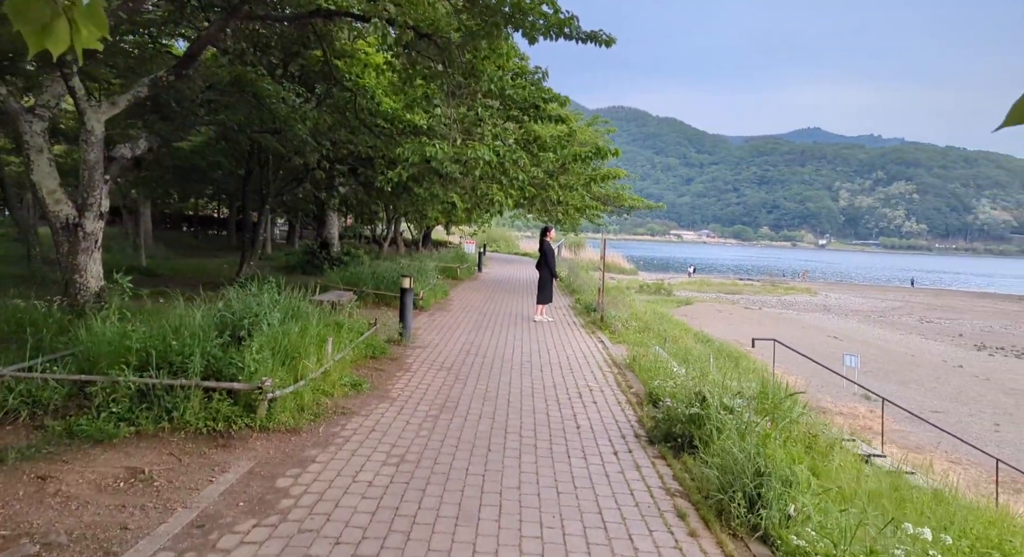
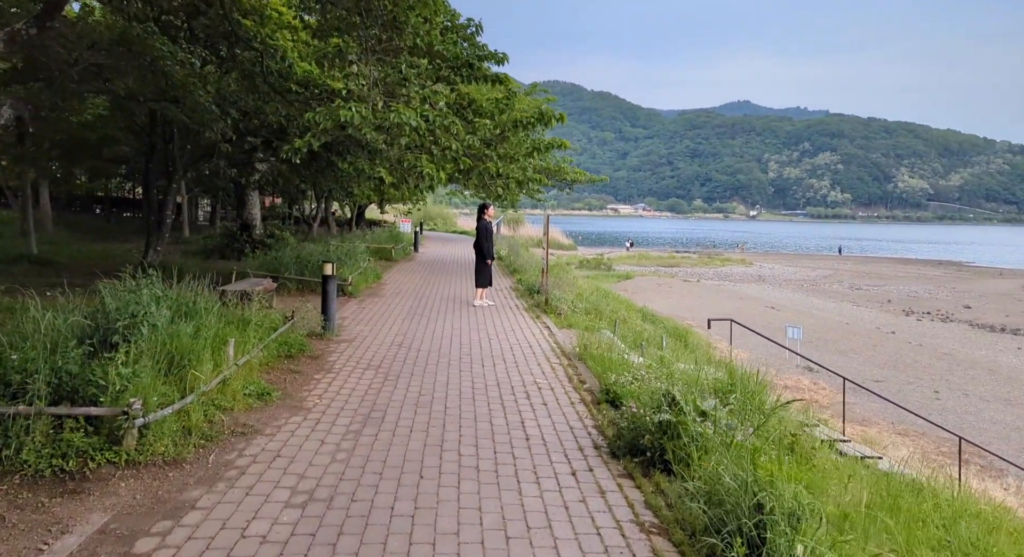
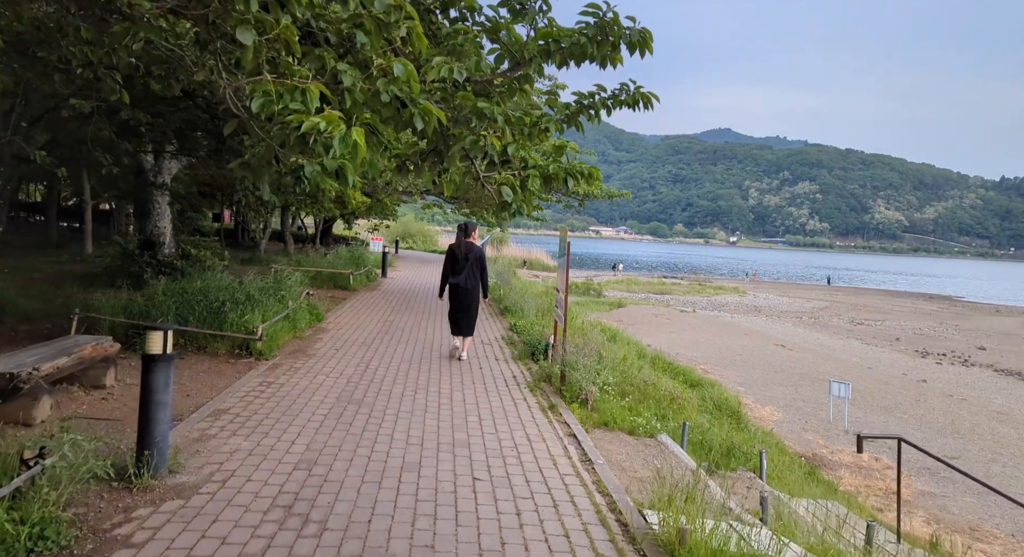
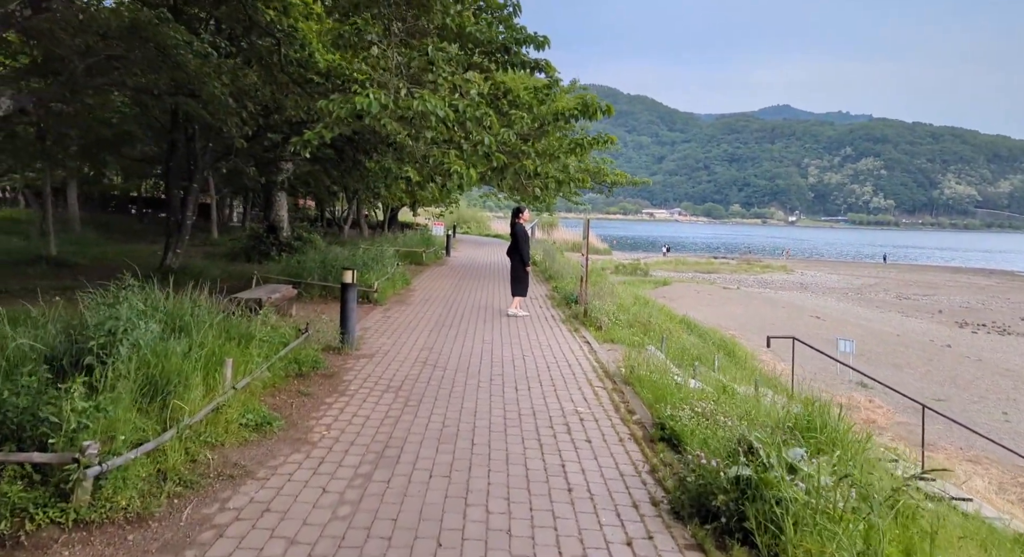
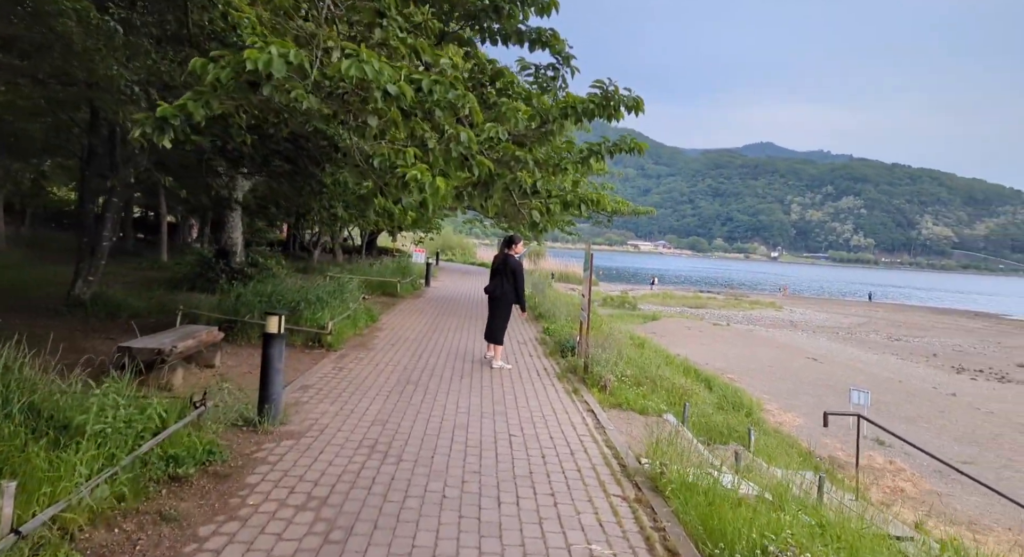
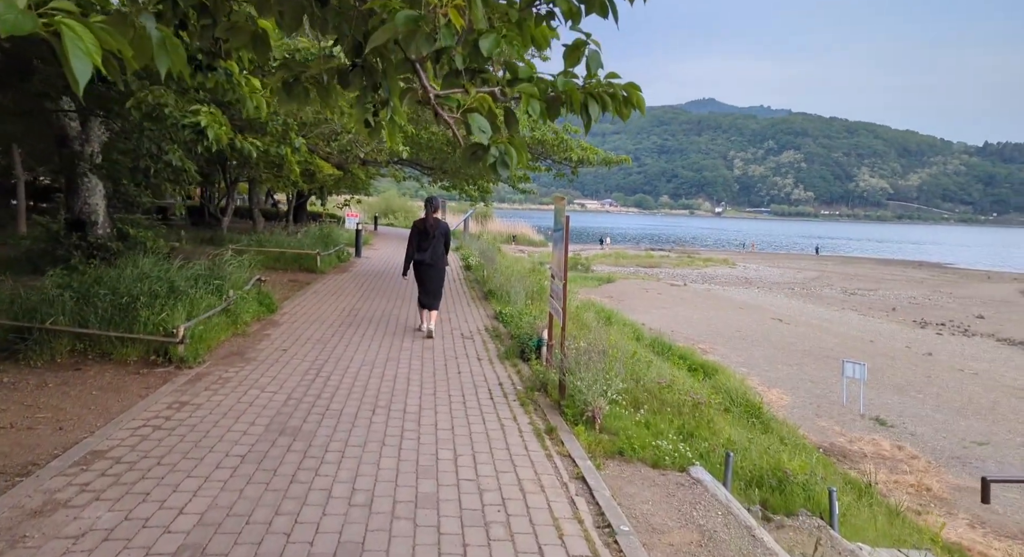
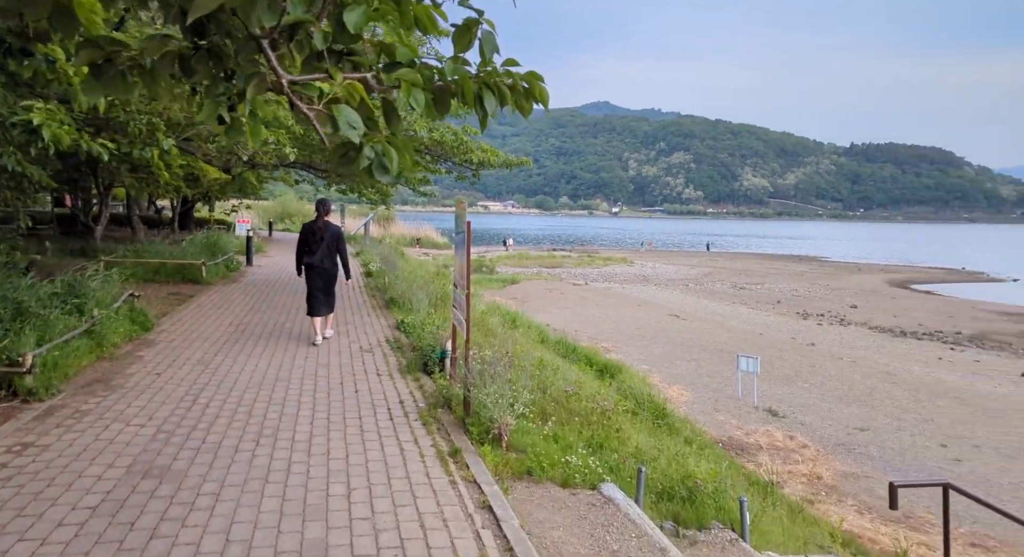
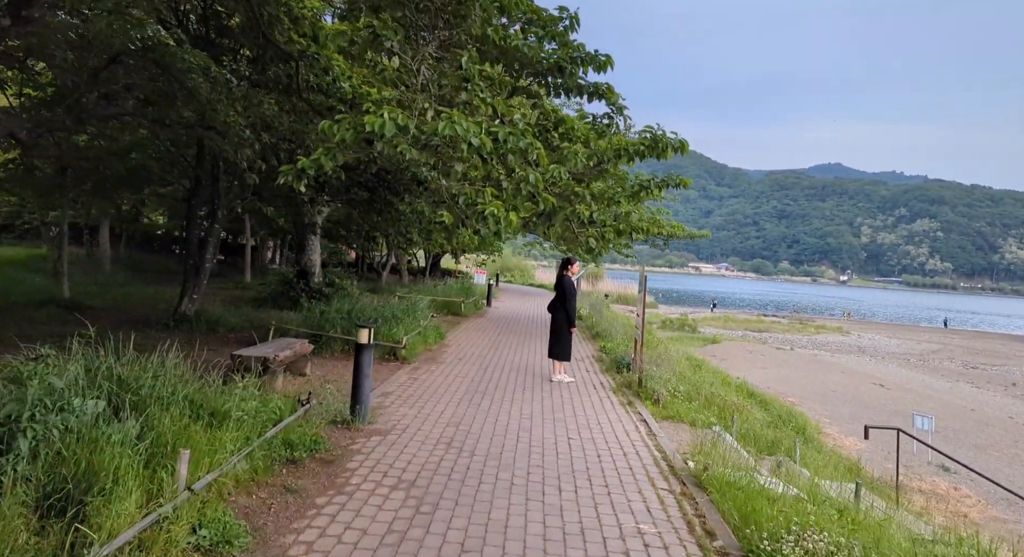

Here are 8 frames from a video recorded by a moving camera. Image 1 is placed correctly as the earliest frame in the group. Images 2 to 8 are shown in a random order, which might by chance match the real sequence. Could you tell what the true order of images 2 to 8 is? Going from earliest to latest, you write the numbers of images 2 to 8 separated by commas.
2, 4, 8, 5, 3, 6, 7
